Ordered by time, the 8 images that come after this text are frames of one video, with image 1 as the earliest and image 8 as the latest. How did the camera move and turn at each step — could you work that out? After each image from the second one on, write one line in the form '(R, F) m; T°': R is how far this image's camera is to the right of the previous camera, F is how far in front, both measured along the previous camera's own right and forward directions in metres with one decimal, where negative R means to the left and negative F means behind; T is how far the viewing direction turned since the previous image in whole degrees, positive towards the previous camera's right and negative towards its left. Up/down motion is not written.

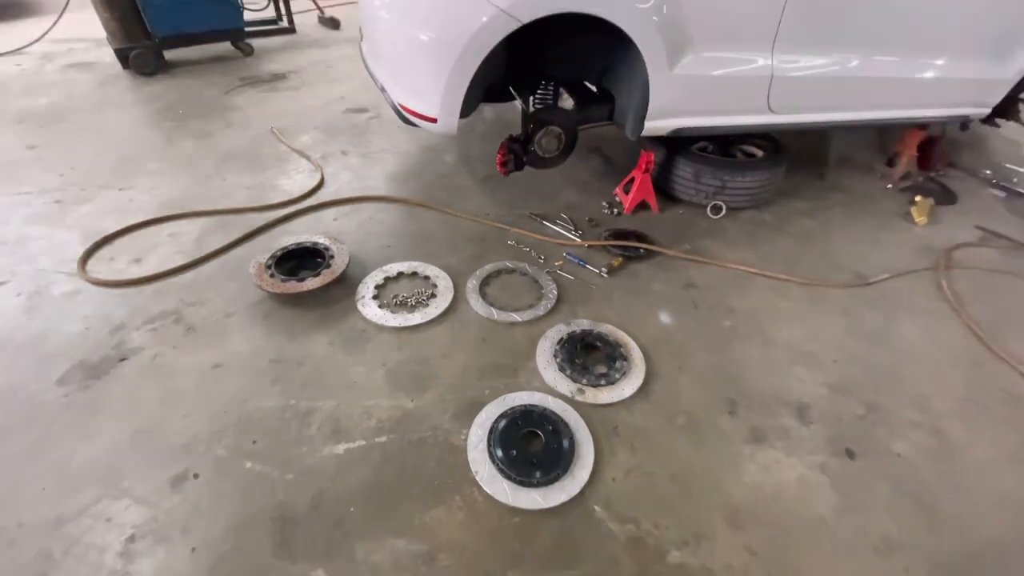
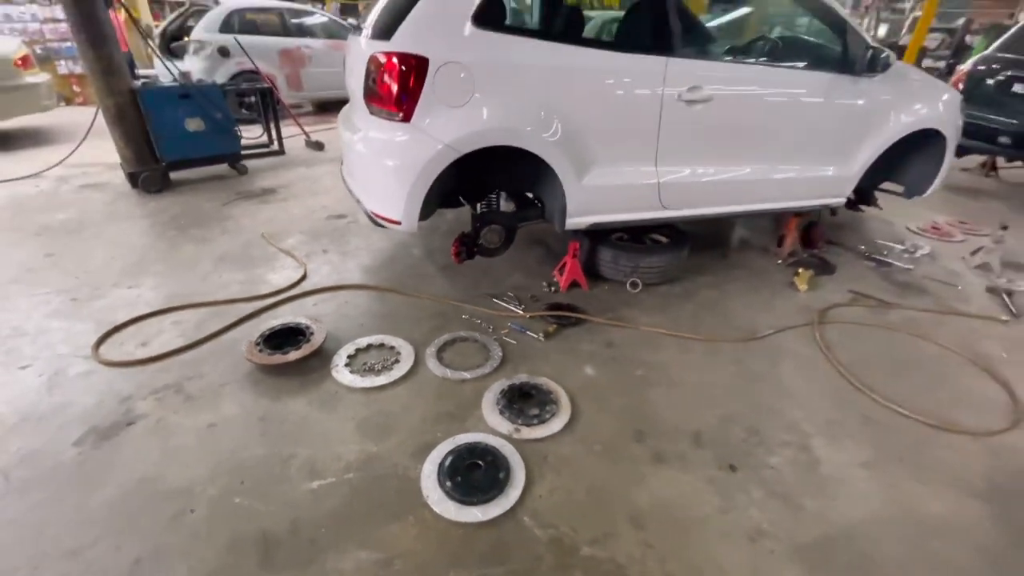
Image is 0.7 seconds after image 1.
(+0.1, -0.4) m; +3°
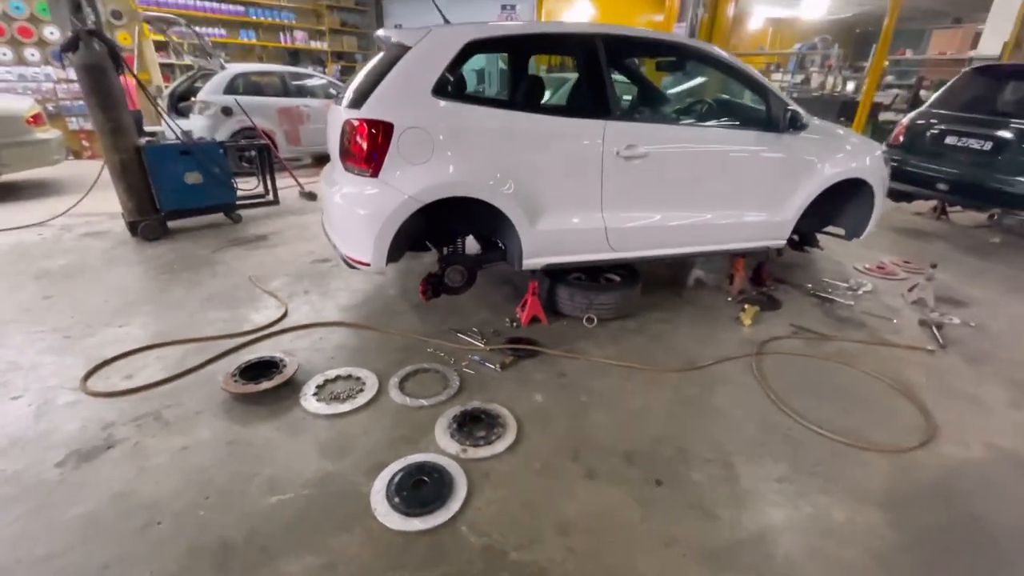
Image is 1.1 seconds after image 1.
(+0.2, -0.2) m; 0°
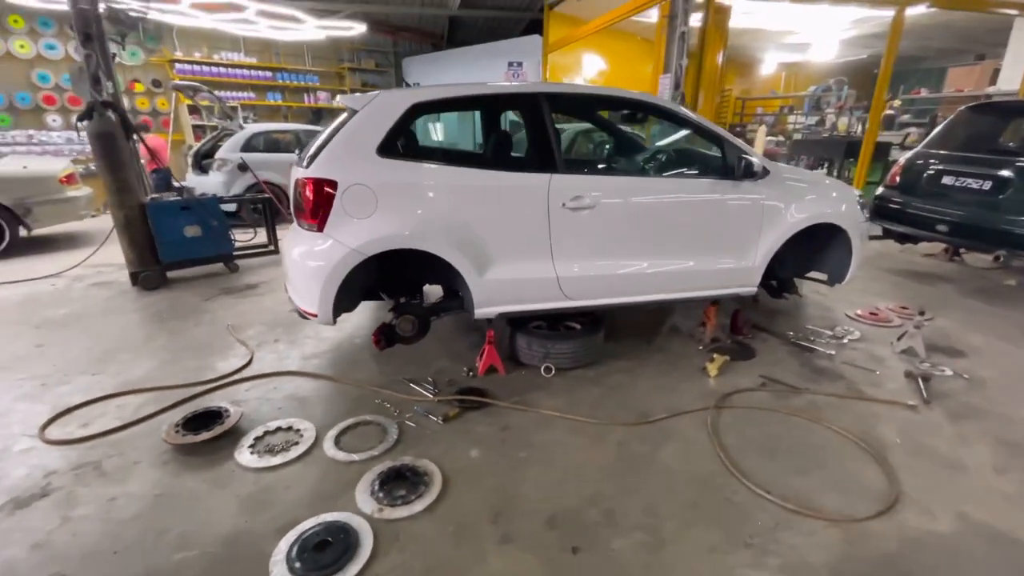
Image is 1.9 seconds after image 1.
(+0.5, 0.0) m; -4°
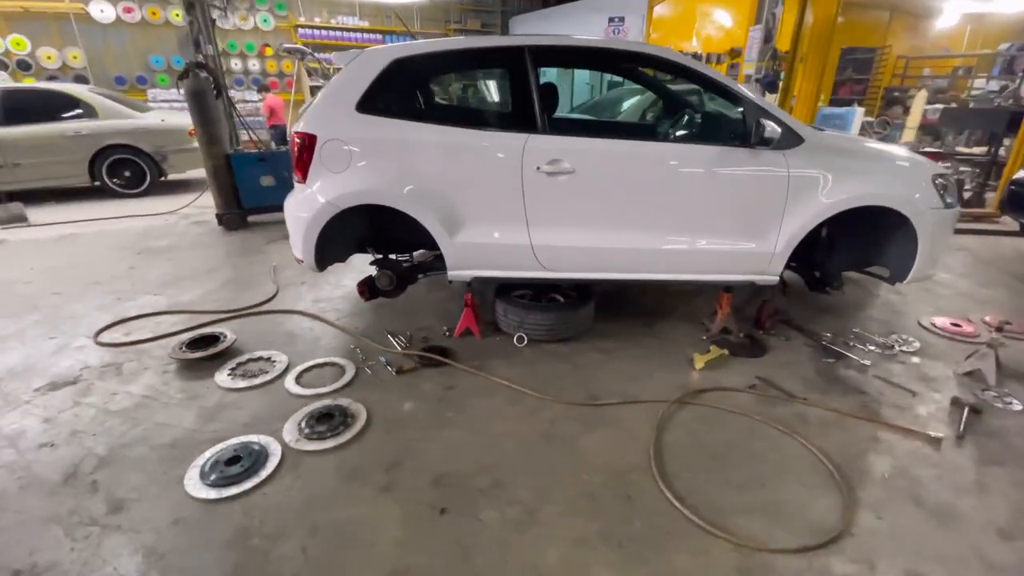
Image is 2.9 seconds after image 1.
(+0.8, +0.2) m; -14°
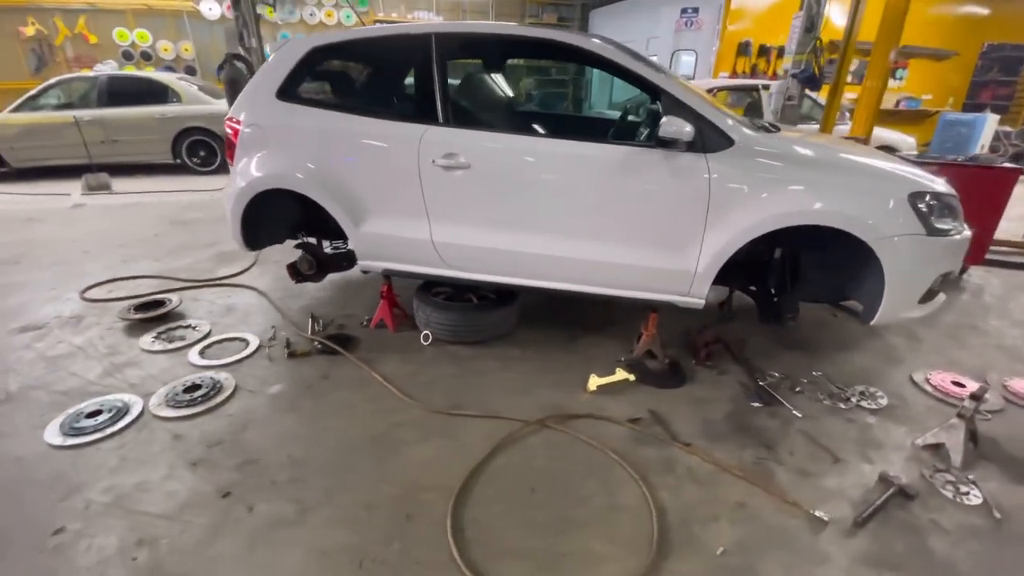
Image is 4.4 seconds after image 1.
(+1.1, +0.2) m; -11°
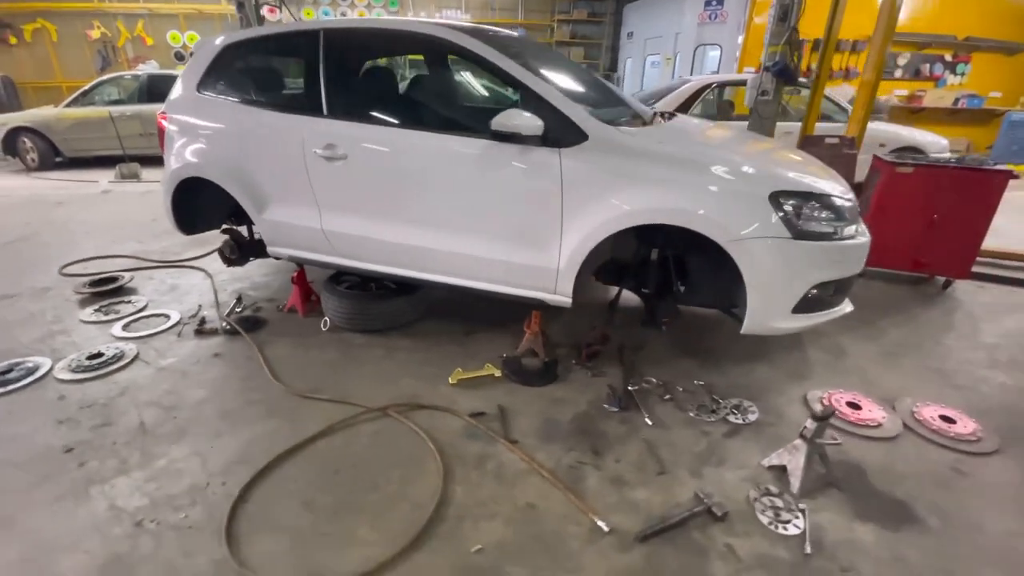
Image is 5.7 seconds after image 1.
(+0.9, +0.1) m; -7°
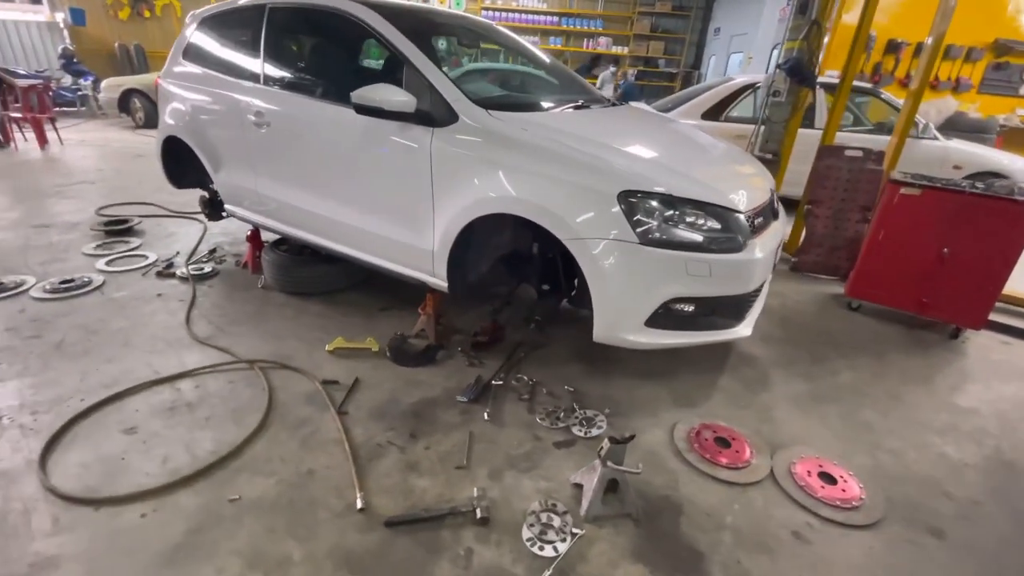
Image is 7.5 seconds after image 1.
(+1.0, +0.1) m; -10°
